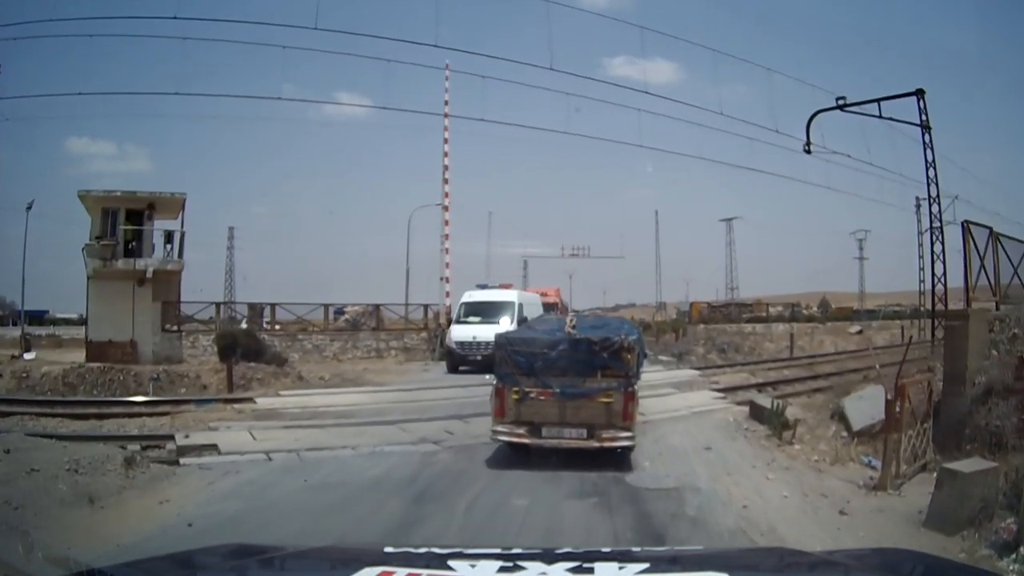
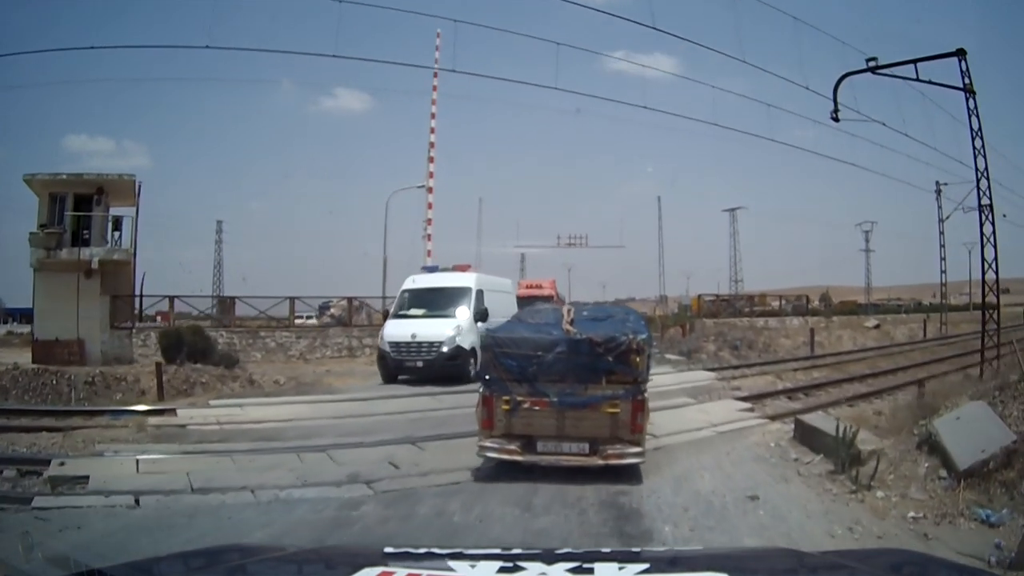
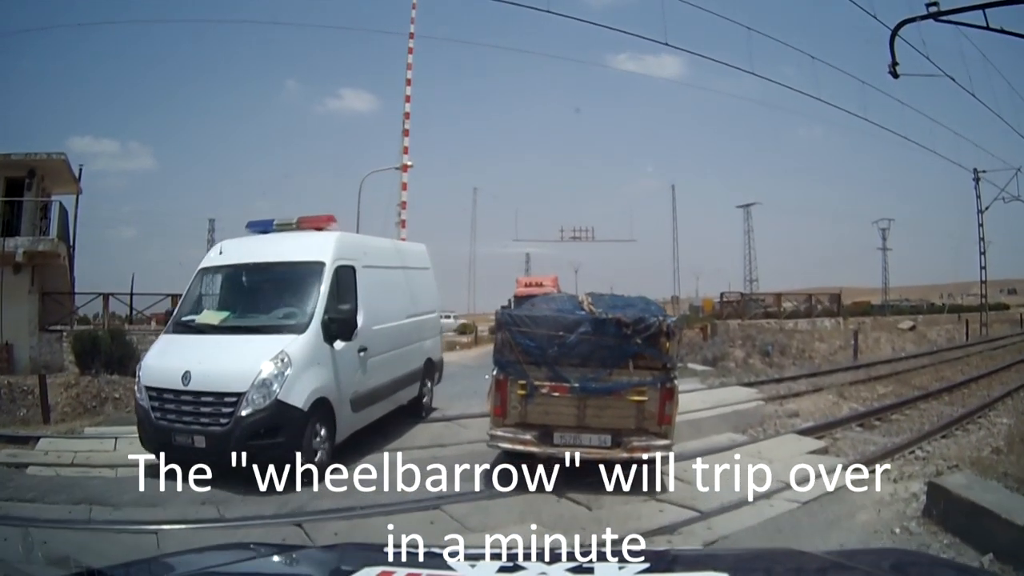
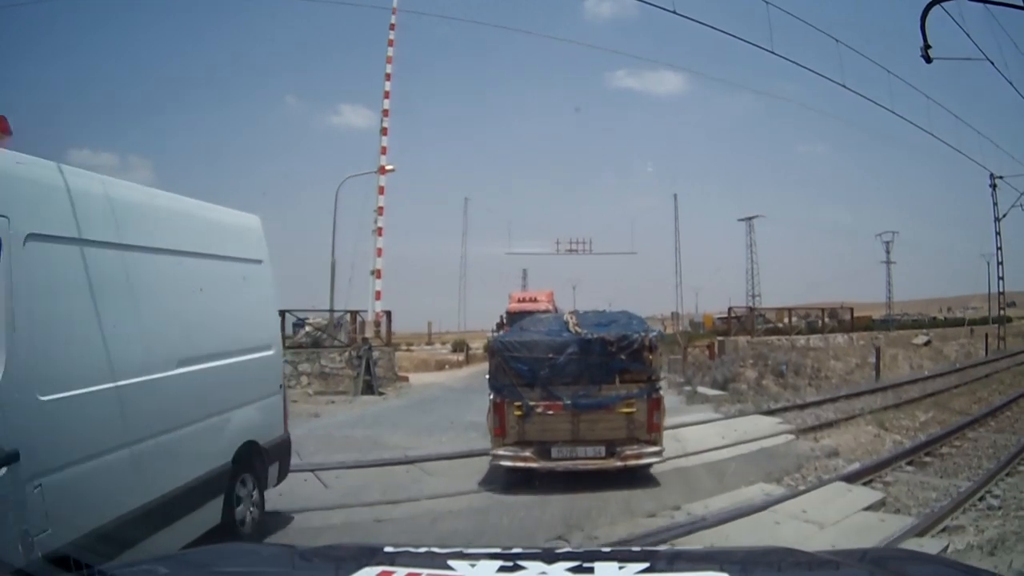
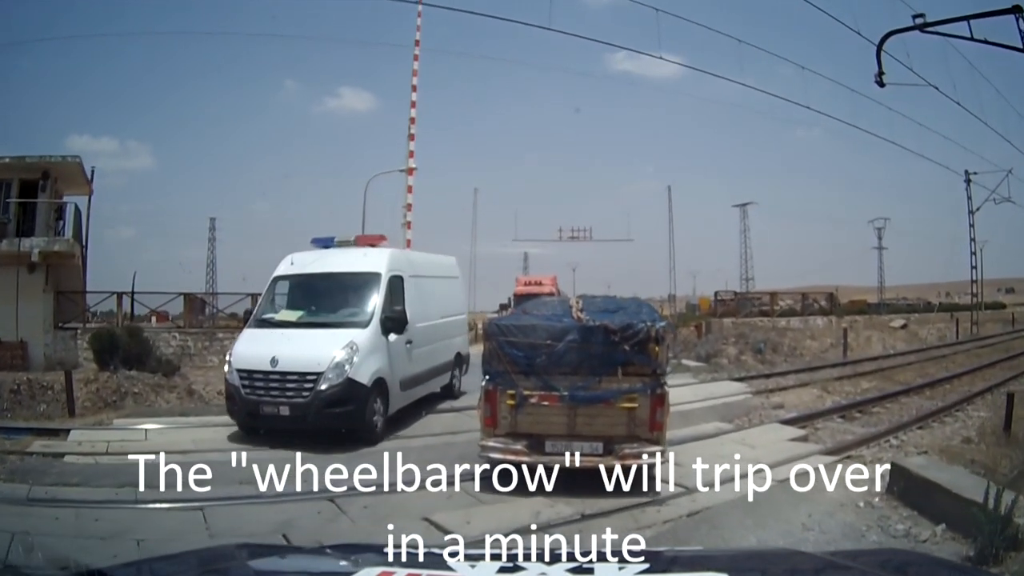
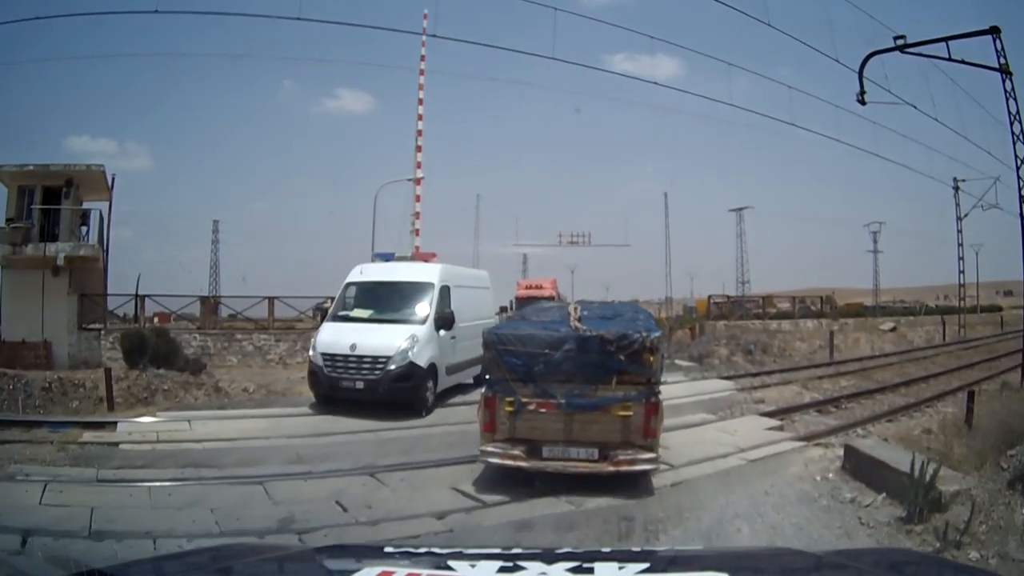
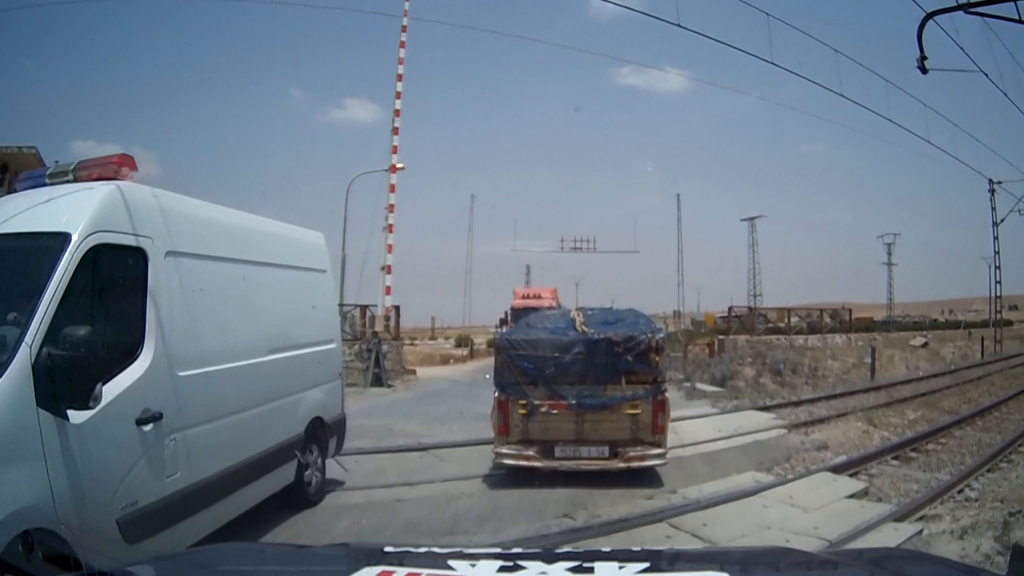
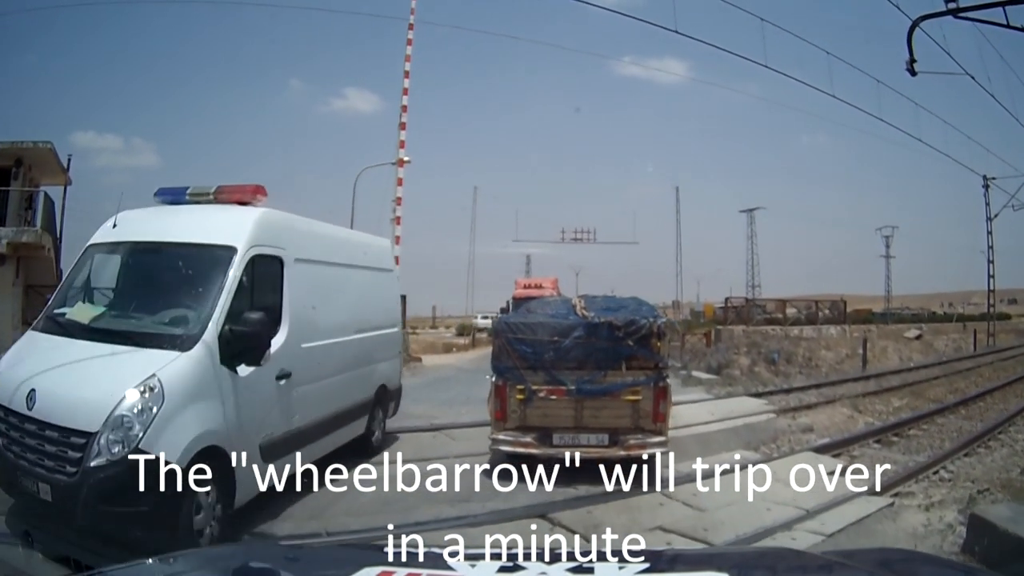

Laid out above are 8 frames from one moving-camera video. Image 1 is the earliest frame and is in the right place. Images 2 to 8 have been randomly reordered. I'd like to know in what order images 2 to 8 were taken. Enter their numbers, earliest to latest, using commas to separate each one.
2, 6, 5, 3, 8, 7, 4
